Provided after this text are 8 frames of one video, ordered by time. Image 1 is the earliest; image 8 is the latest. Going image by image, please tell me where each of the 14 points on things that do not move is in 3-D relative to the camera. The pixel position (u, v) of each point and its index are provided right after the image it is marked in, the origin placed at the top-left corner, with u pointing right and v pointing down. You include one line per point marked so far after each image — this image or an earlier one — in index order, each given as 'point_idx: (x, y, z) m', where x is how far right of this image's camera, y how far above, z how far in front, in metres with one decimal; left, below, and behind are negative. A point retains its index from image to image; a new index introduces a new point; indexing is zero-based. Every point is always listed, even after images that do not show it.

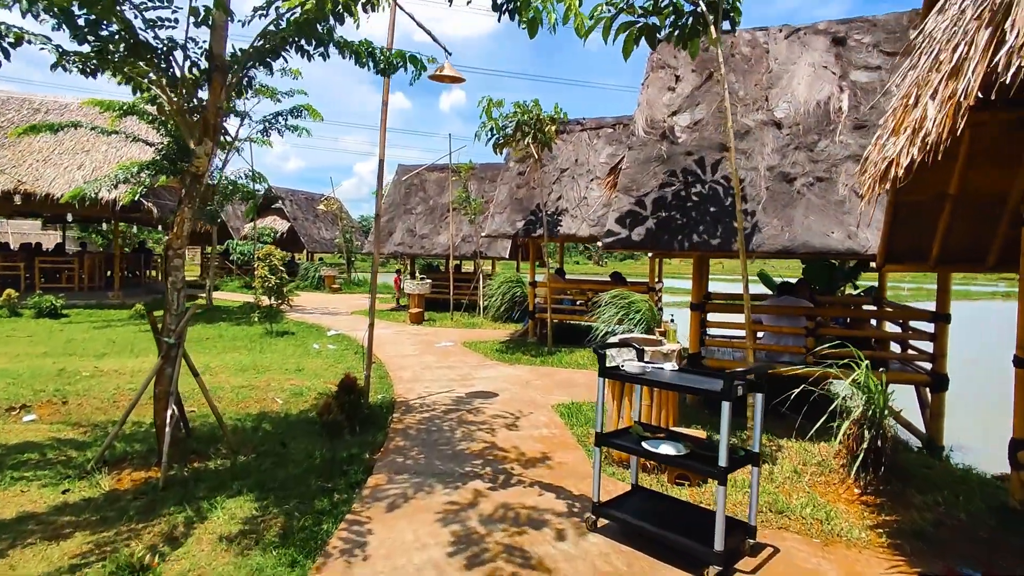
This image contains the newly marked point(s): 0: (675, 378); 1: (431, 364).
0: (+1.0, -0.6, +3.6) m
1: (-1.3, -1.2, +9.2) m
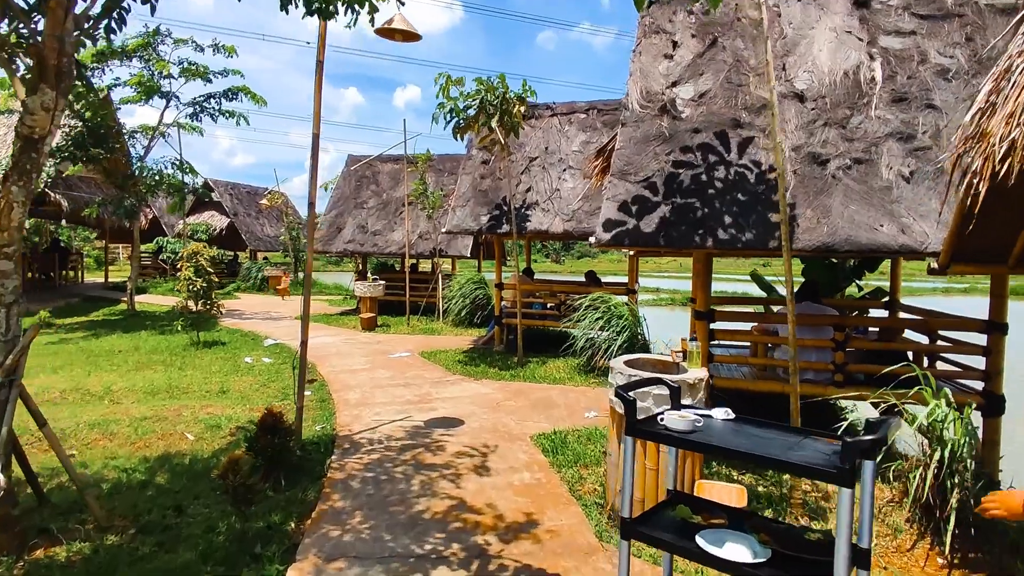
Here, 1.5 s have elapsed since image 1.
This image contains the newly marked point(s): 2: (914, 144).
0: (+1.0, -0.6, +2.4) m
1: (-1.8, -1.3, +7.9) m
2: (+3.3, +1.2, +4.6) m
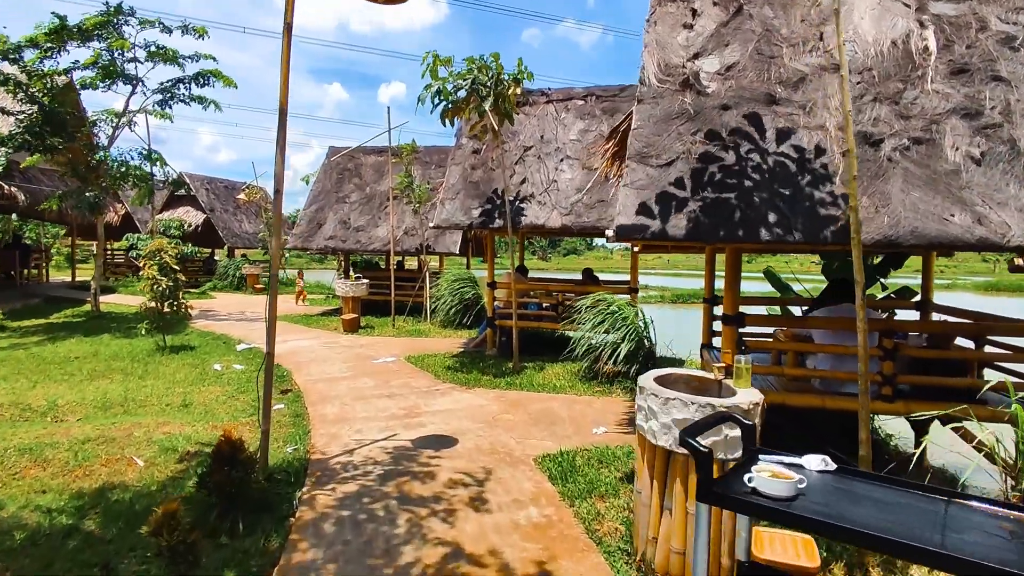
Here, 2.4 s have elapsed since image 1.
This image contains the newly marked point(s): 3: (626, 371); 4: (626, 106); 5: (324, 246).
0: (+1.1, -0.7, +1.7) m
1: (-1.8, -1.3, +7.1) m
2: (+3.3, +1.2, +4.0) m
3: (+1.5, -1.1, +7.4) m
4: (+2.0, +3.1, +9.8) m
5: (-4.7, +1.0, +14.3) m
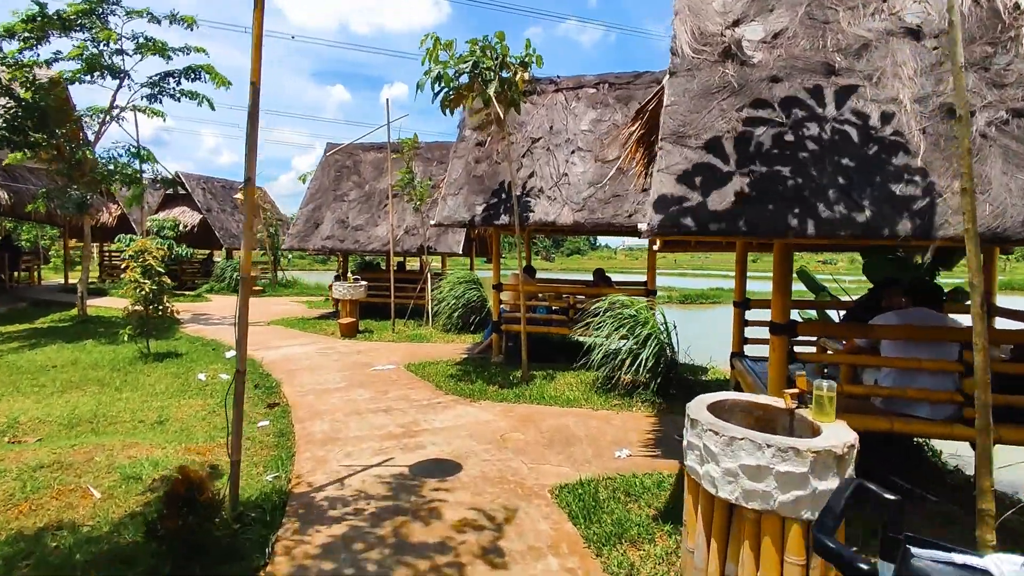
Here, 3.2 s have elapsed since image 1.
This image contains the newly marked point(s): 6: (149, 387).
0: (+1.1, -0.7, +1.1) m
1: (-1.7, -1.3, +6.4) m
2: (+3.4, +1.1, +3.3) m
3: (+1.6, -1.1, +6.7) m
4: (+2.1, +3.1, +9.1) m
5: (-4.6, +1.0, +13.7) m
6: (-4.8, -1.3, +7.5) m
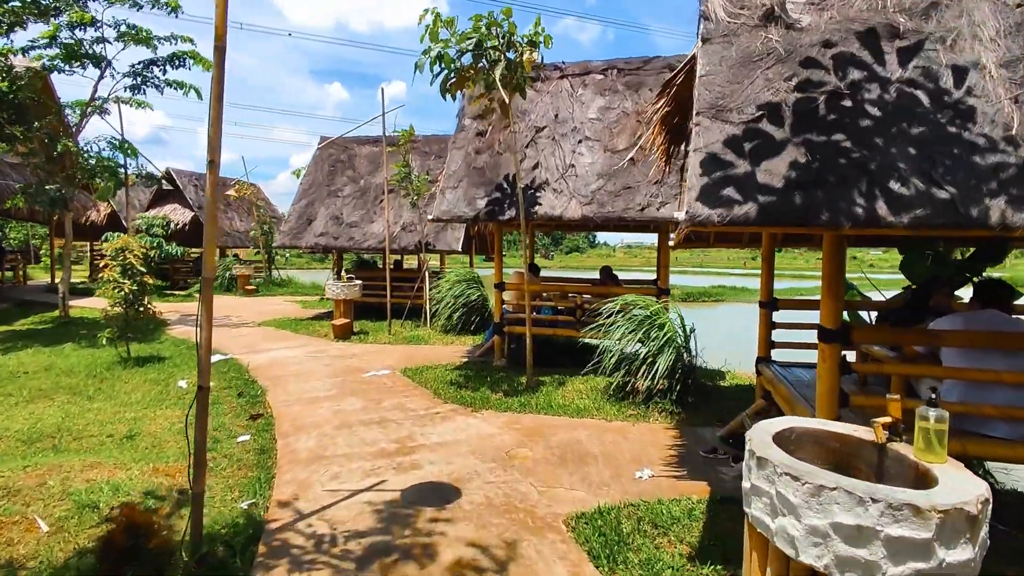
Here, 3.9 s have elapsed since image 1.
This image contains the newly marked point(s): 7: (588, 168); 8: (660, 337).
0: (+1.2, -0.7, +0.5) m
1: (-1.7, -1.3, +5.9) m
2: (+3.4, +1.1, +2.7) m
3: (+1.6, -1.1, +6.1) m
4: (+2.1, +3.1, +8.5) m
5: (-4.5, +1.0, +13.1) m
6: (-4.7, -1.3, +7.0) m
7: (+1.0, +1.6, +7.7) m
8: (+1.6, -0.5, +6.2) m
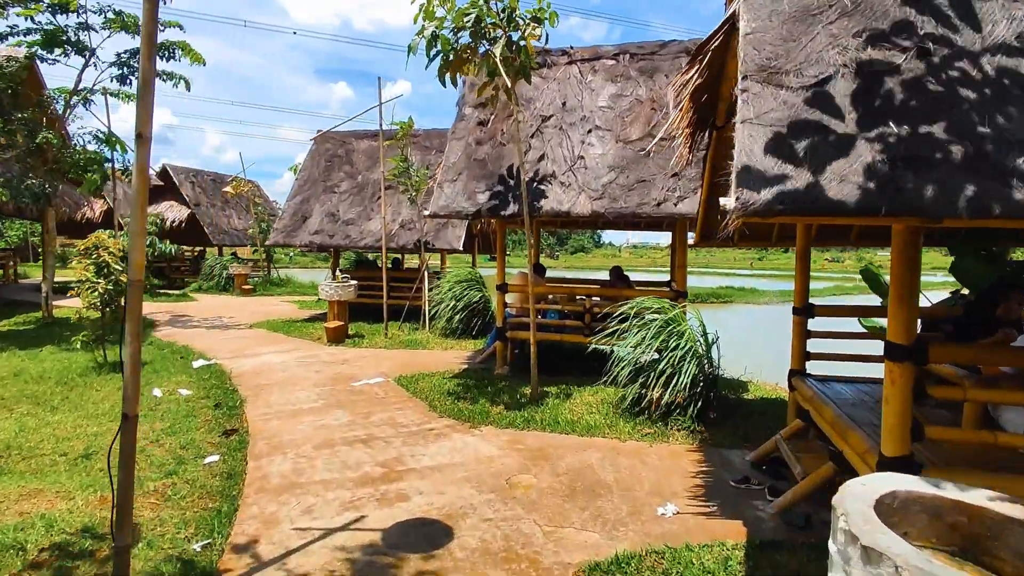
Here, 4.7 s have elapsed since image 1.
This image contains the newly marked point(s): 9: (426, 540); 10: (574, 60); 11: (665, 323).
0: (+1.2, -0.7, -0.1) m
1: (-1.7, -1.4, +5.3) m
2: (+3.4, +1.1, +2.1) m
3: (+1.6, -1.1, +5.5) m
4: (+2.2, +3.1, +7.9) m
5: (-4.5, +1.0, +12.5) m
6: (-4.7, -1.3, +6.4) m
7: (+1.1, +1.6, +7.1) m
8: (+1.6, -0.6, +5.6) m
9: (-0.5, -1.5, +3.4) m
10: (+0.9, +3.3, +8.2) m
11: (+1.6, -0.4, +5.9) m
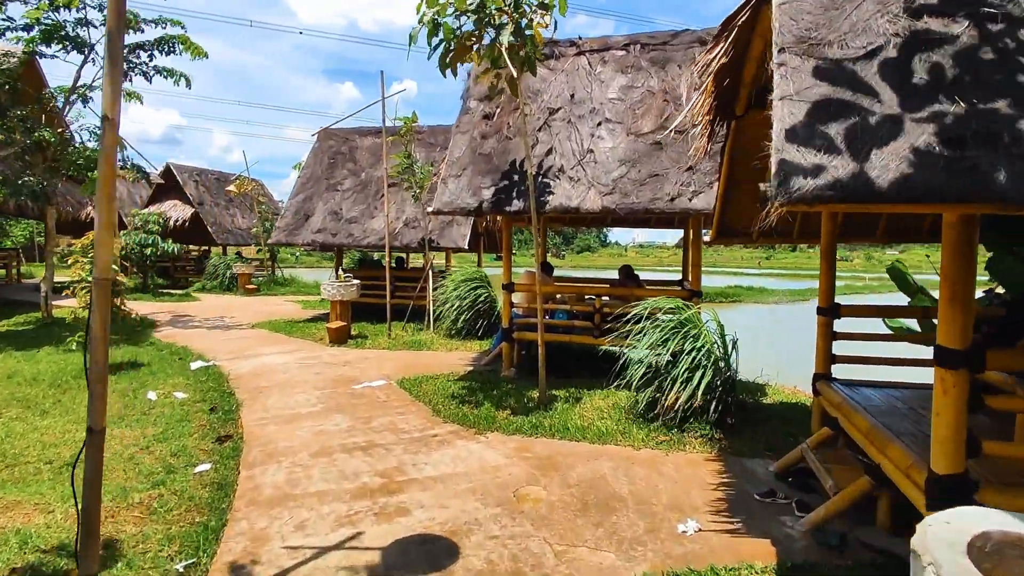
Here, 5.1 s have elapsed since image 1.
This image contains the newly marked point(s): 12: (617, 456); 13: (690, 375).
0: (+1.2, -0.7, -0.4) m
1: (-1.6, -1.4, +5.0) m
2: (+3.4, +1.1, +1.8) m
3: (+1.7, -1.1, +5.2) m
4: (+2.2, +3.1, +7.6) m
5: (-4.3, +1.0, +12.3) m
6: (-4.6, -1.3, +6.1) m
7: (+1.2, +1.6, +6.8) m
8: (+1.7, -0.6, +5.3) m
9: (-0.5, -1.5, +3.1) m
10: (+1.0, +3.3, +7.9) m
11: (+1.6, -0.3, +5.6) m
12: (+0.9, -1.4, +4.7) m
13: (+1.6, -0.8, +5.2) m
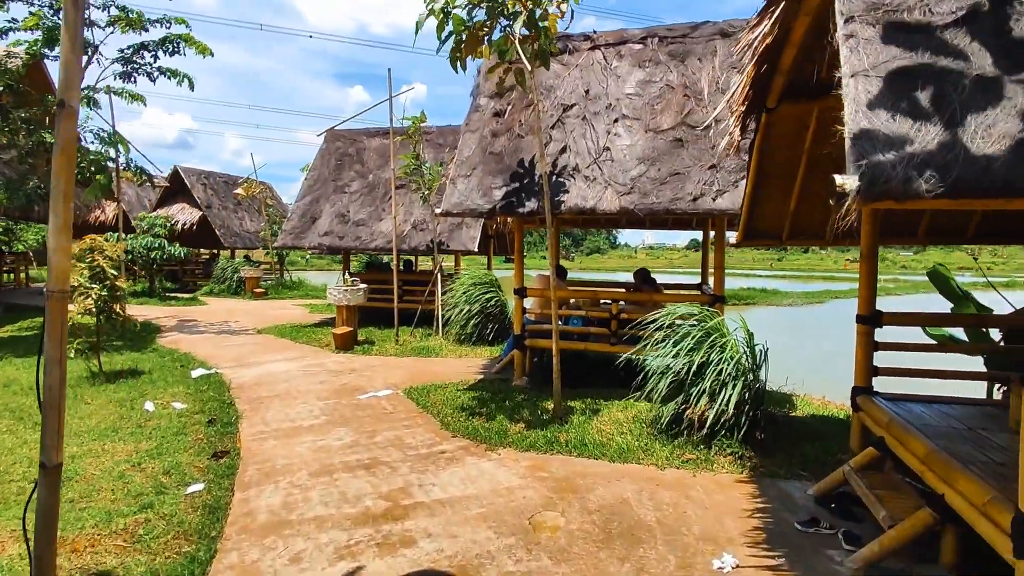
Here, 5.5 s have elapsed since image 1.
0: (+1.2, -0.8, -0.7) m
1: (-1.5, -1.4, +4.7) m
2: (+3.5, +1.1, +1.4) m
3: (+1.8, -1.2, +4.9) m
4: (+2.4, +3.0, +7.2) m
5: (-4.1, +0.9, +12.0) m
6: (-4.5, -1.4, +5.9) m
7: (+1.3, +1.5, +6.4) m
8: (+1.8, -0.6, +4.9) m
9: (-0.4, -1.5, +2.8) m
10: (+1.1, +3.2, +7.5) m
11: (+1.8, -0.4, +5.2) m
12: (+1.0, -1.4, +4.3) m
13: (+1.7, -0.8, +4.9) m
